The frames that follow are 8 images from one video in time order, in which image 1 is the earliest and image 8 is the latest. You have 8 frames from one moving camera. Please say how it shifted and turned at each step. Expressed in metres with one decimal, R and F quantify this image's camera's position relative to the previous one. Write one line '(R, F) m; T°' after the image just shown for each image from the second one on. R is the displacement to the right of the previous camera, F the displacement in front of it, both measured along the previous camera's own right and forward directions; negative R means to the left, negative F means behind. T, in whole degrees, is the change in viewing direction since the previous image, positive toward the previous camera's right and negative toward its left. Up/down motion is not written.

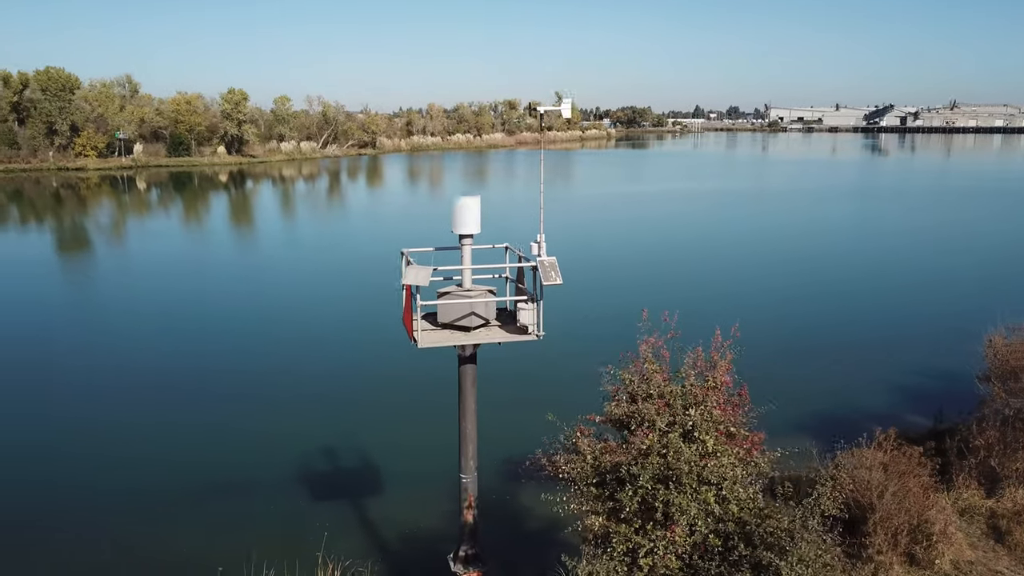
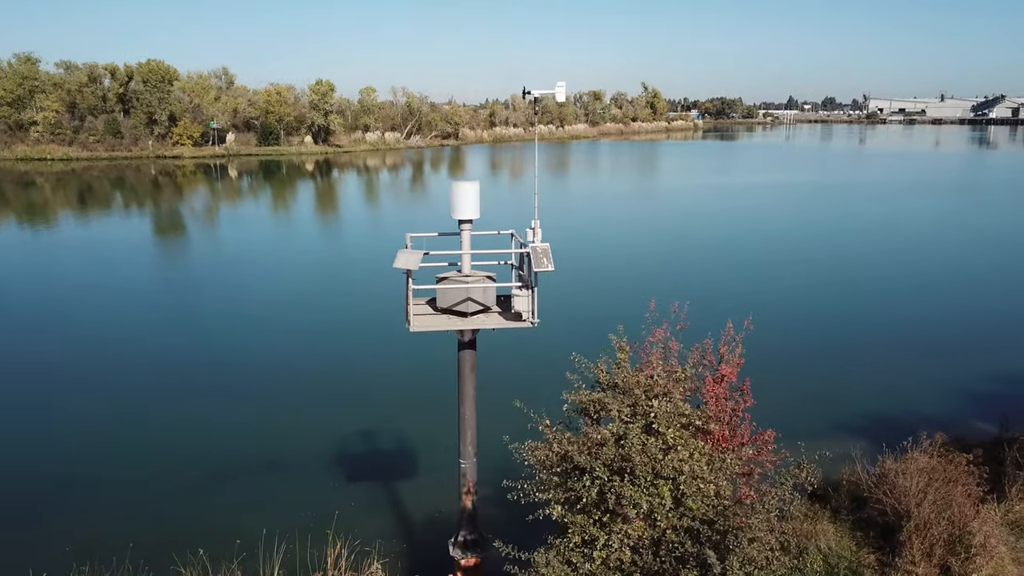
(+0.5, +0.1) m; -6°
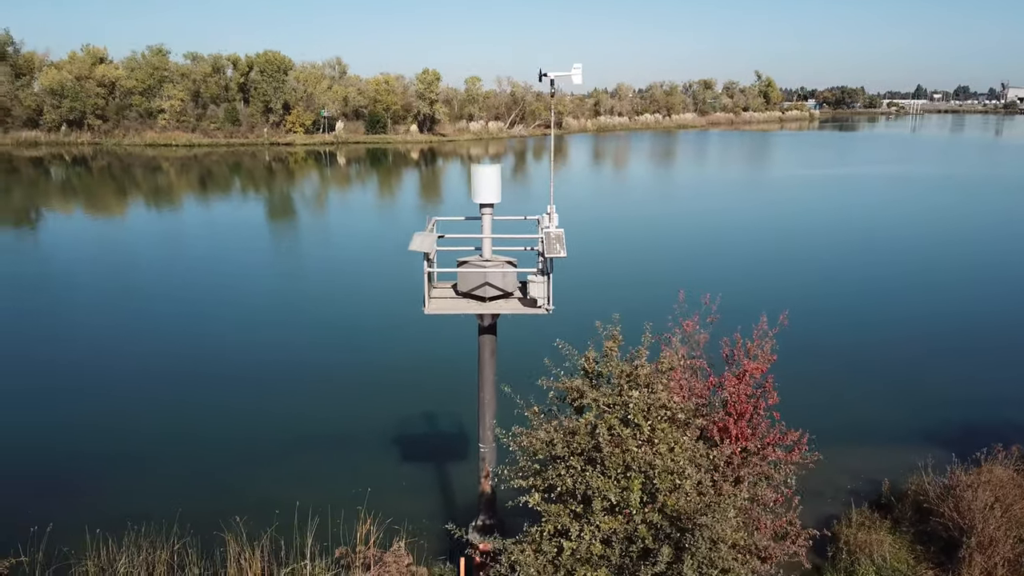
(+0.4, +0.1) m; -7°
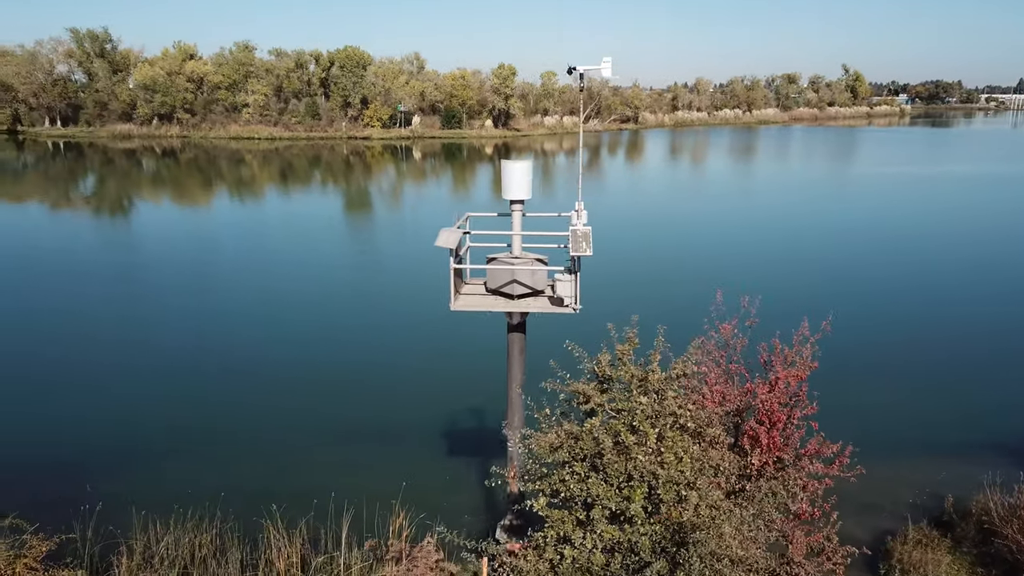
(+0.2, +0.1) m; -5°
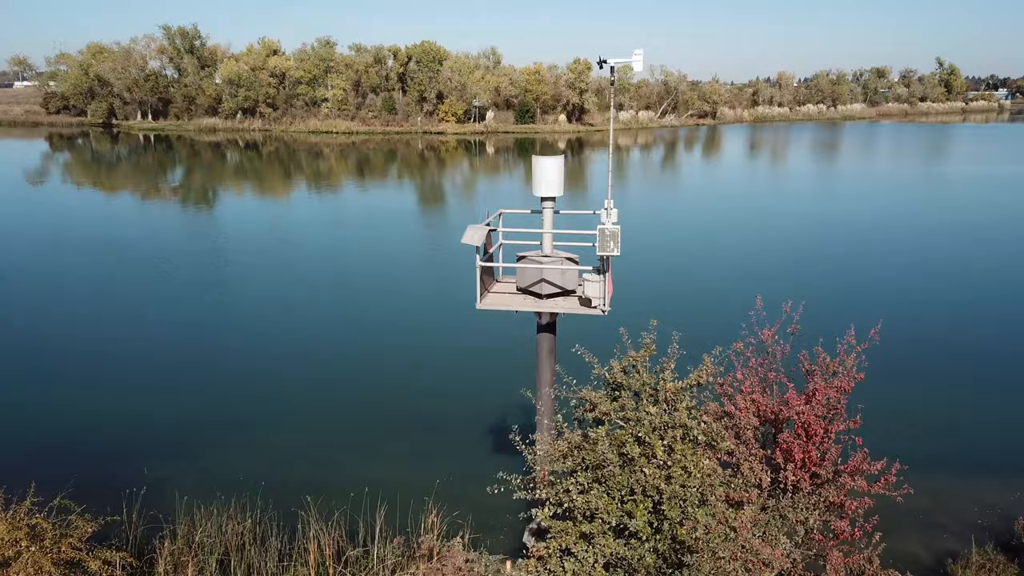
(+0.2, +0.1) m; -5°
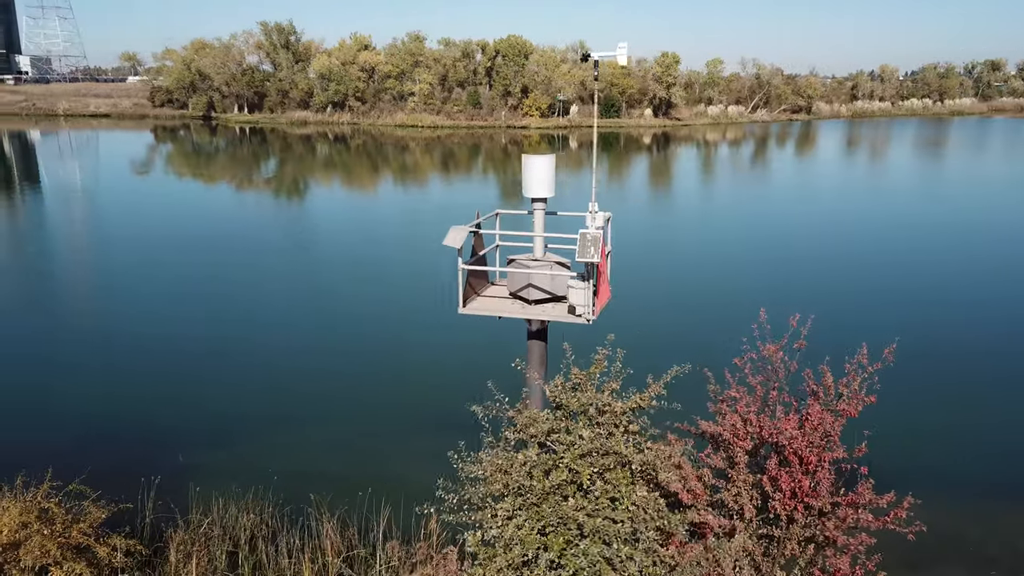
(+0.5, +0.2) m; -6°
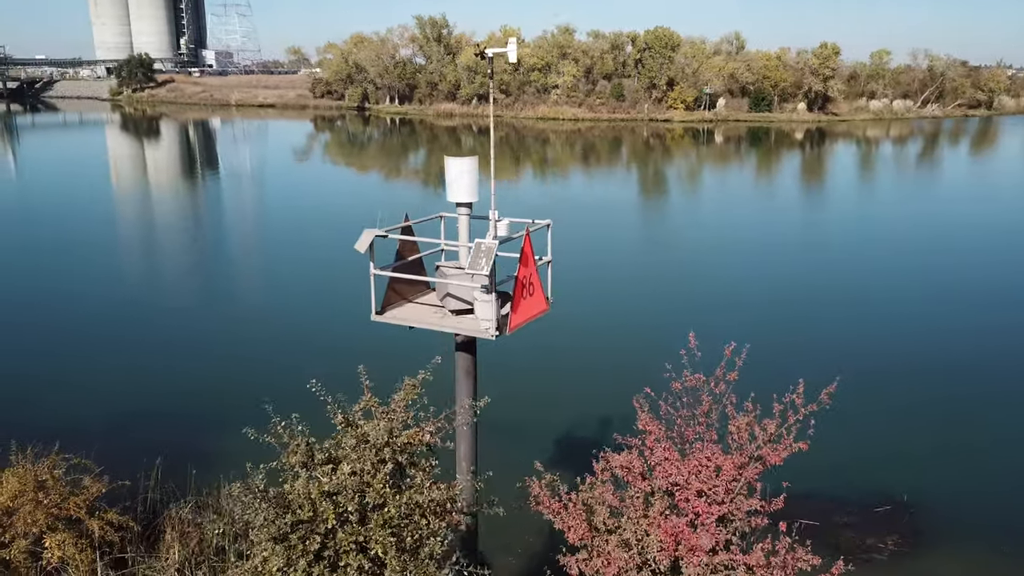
(+1.1, +0.3) m; -10°
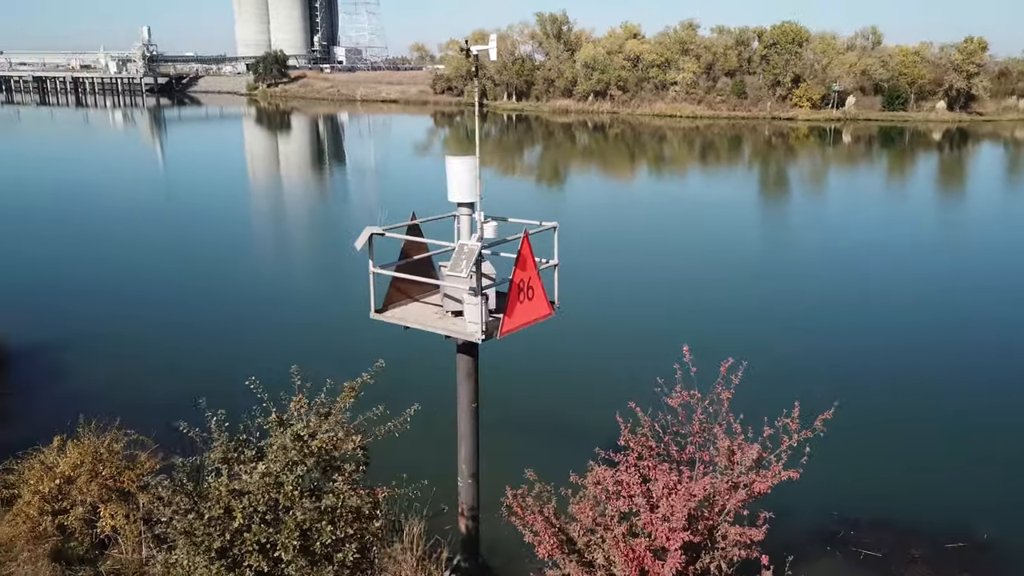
(+0.5, +0.1) m; -8°
